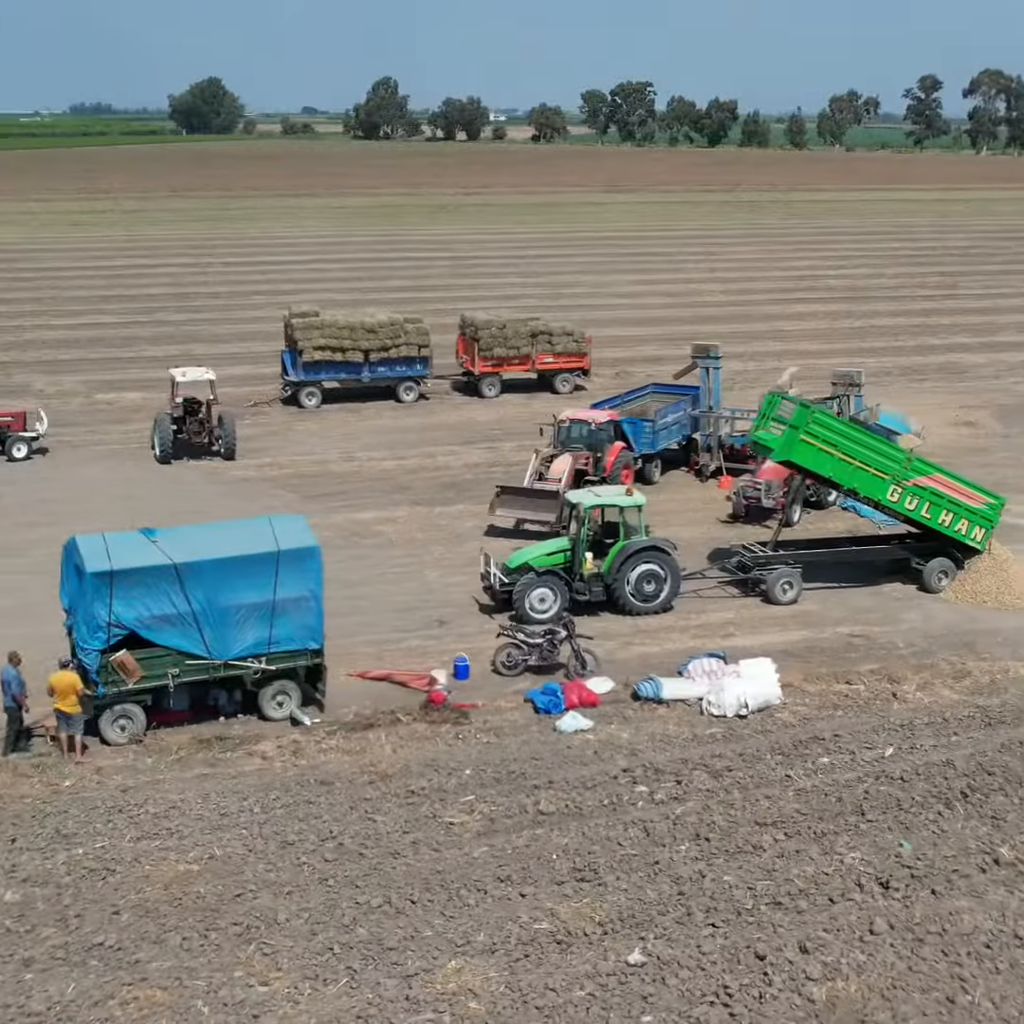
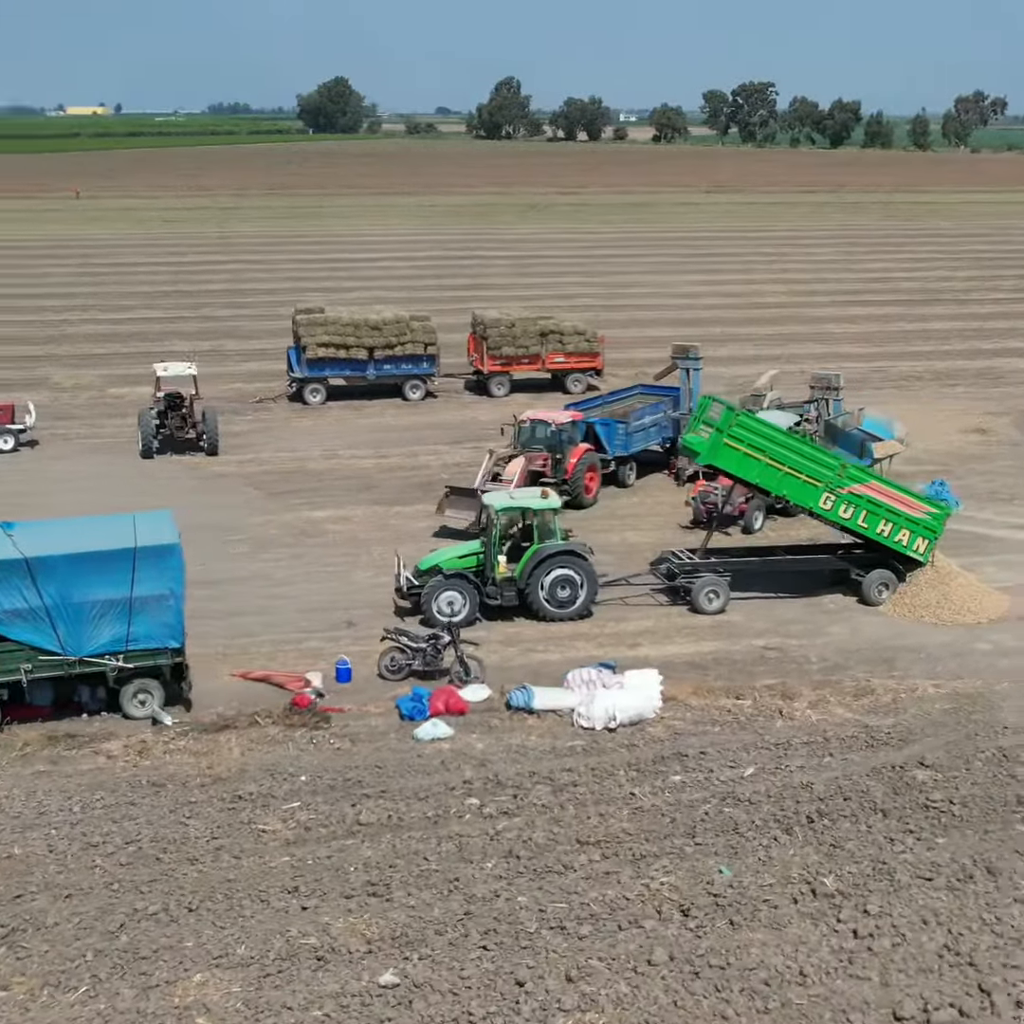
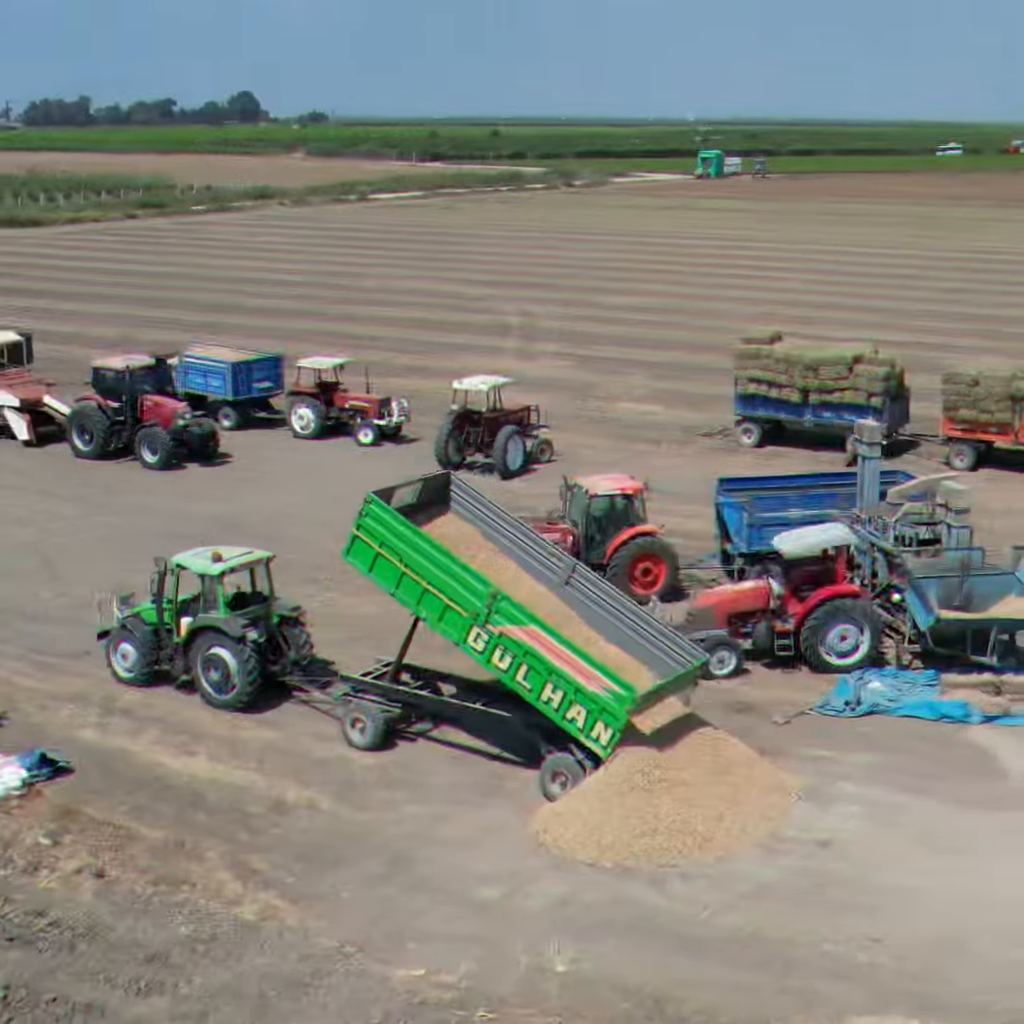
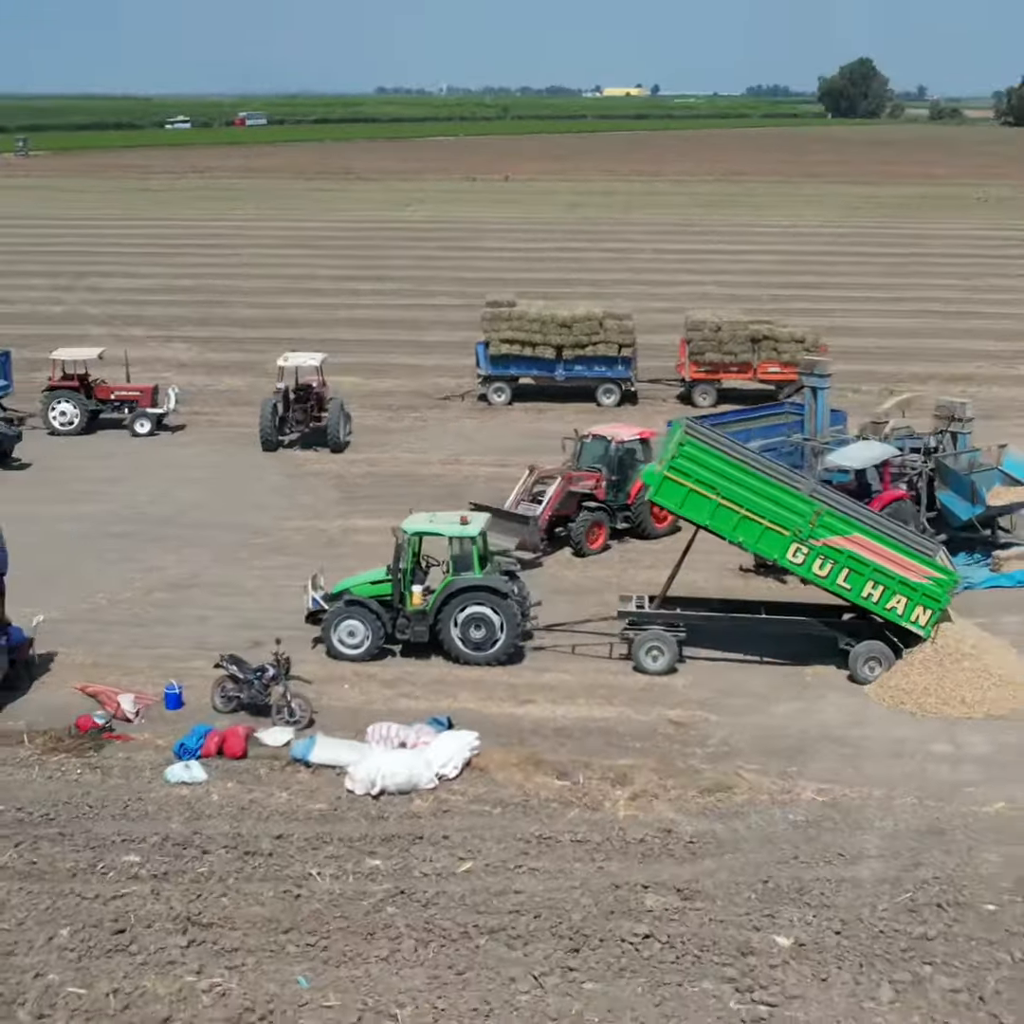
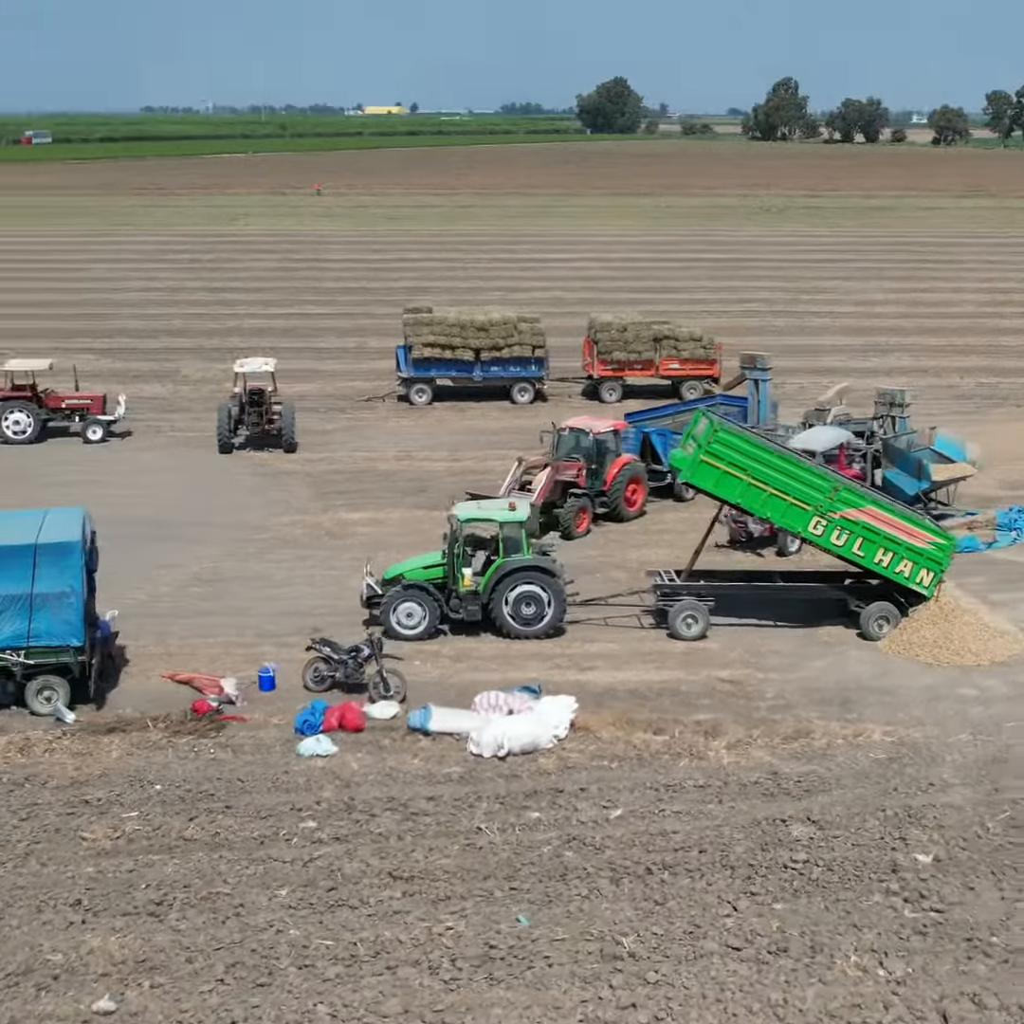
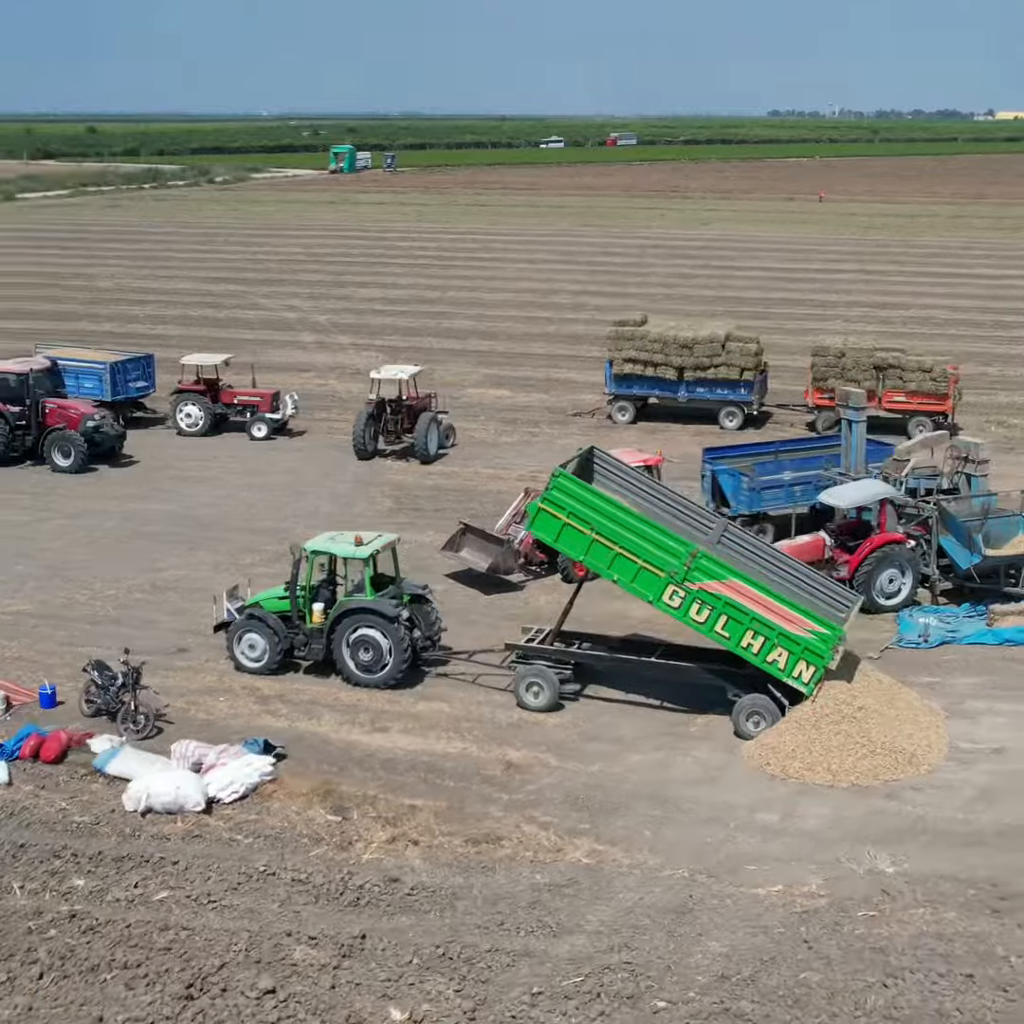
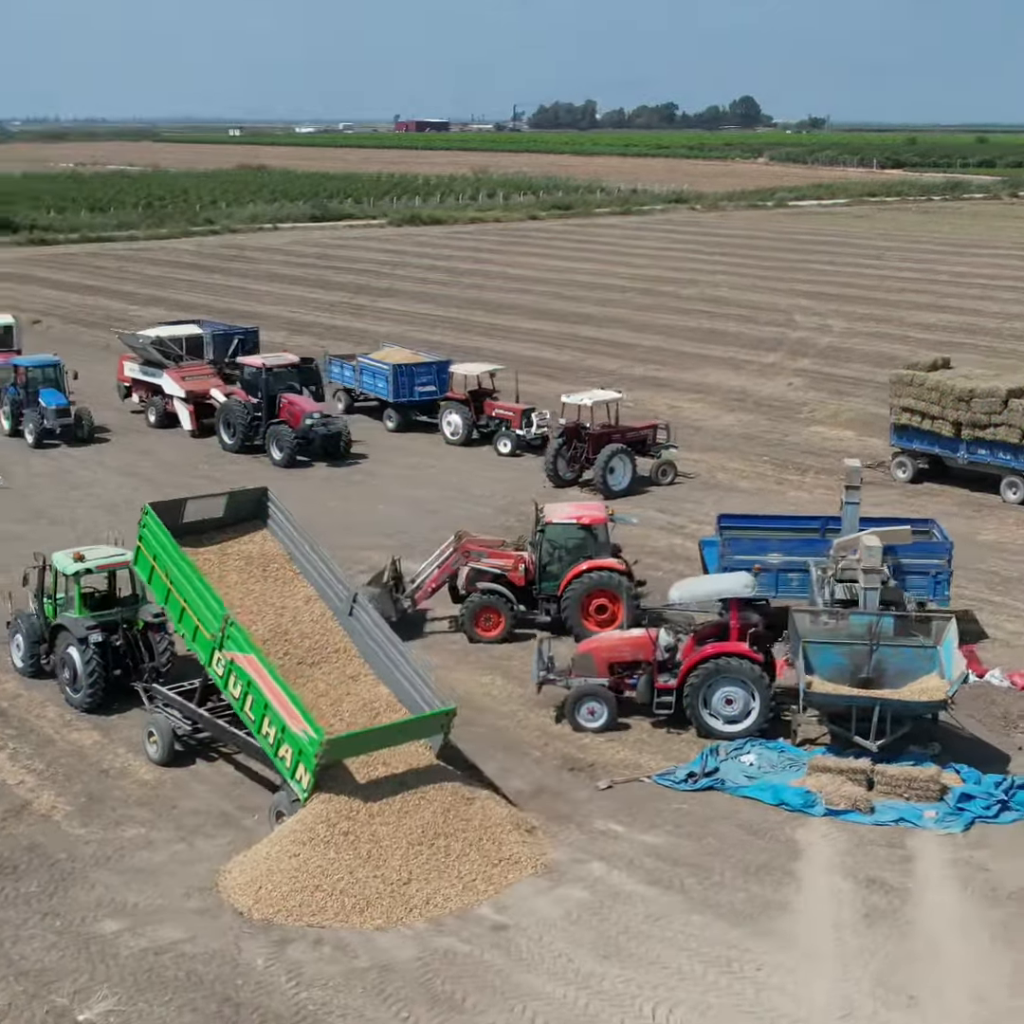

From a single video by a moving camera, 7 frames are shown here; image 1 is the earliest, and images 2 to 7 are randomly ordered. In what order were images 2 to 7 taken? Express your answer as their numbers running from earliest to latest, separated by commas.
2, 5, 4, 6, 3, 7
